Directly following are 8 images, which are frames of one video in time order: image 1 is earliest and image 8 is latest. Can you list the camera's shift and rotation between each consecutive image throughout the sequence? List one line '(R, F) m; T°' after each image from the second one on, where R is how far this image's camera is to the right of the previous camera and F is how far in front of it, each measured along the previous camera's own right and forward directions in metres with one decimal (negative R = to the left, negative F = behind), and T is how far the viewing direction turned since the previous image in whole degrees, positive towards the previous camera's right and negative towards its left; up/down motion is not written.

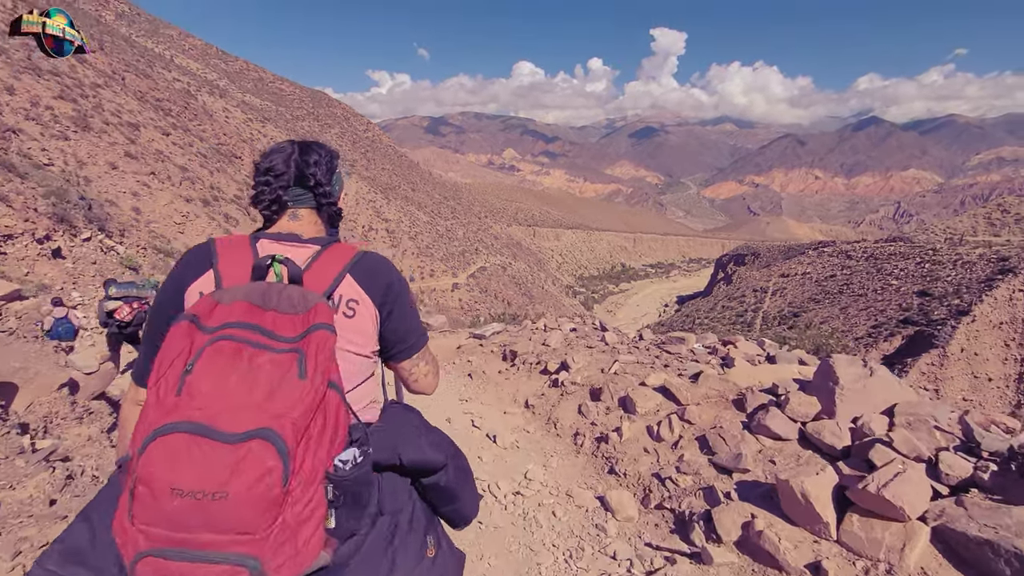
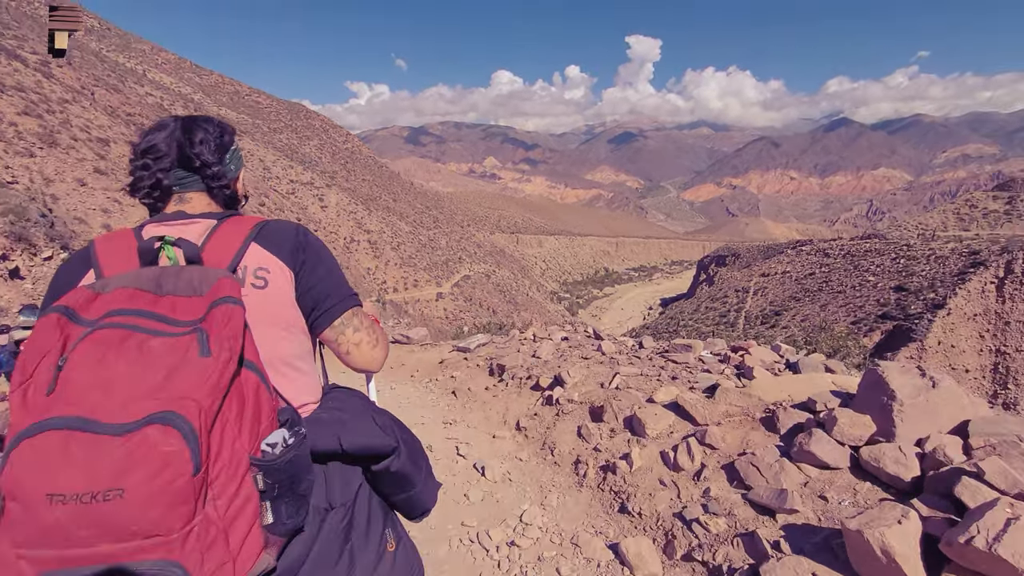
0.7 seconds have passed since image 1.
(0.0, +0.7) m; +2°
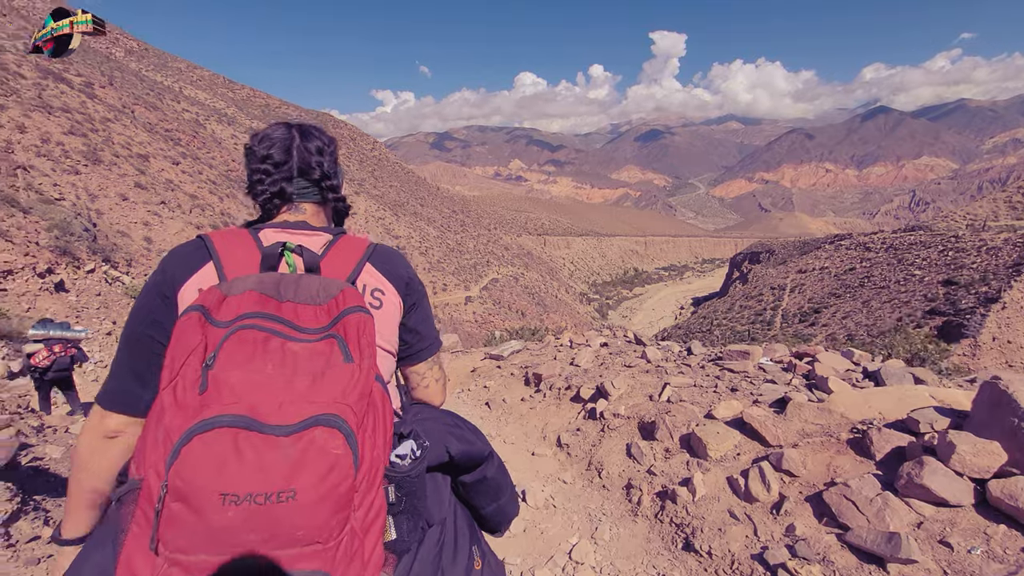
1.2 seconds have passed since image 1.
(-0.1, +0.4) m; -3°
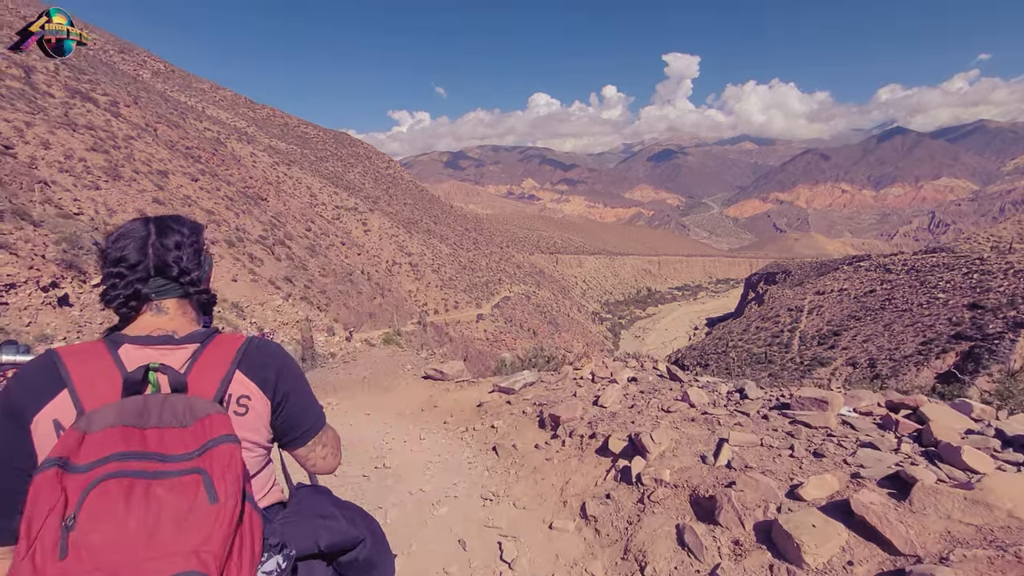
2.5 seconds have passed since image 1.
(0.0, +1.0) m; -1°
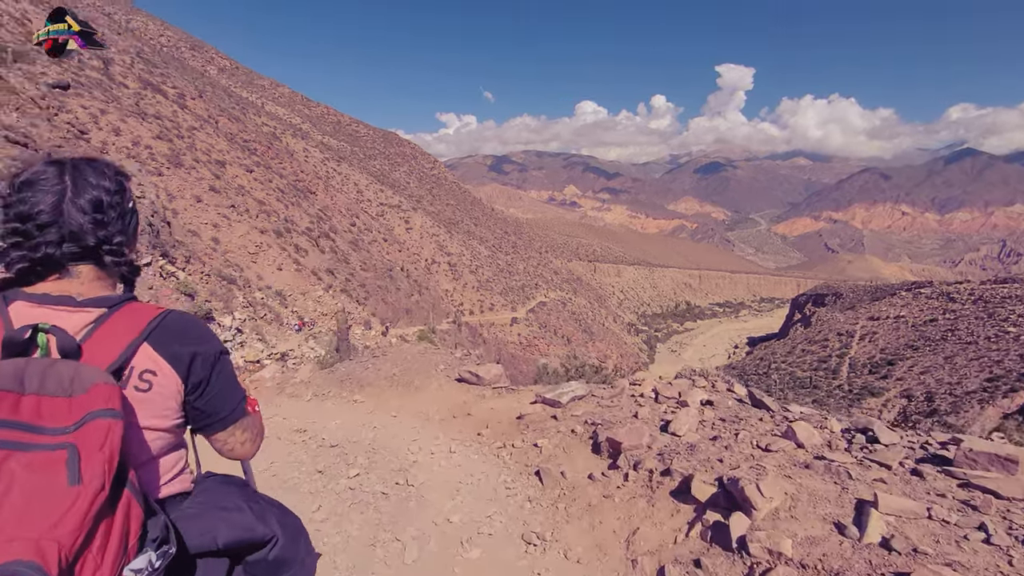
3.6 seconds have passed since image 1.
(-0.2, +0.9) m; -4°
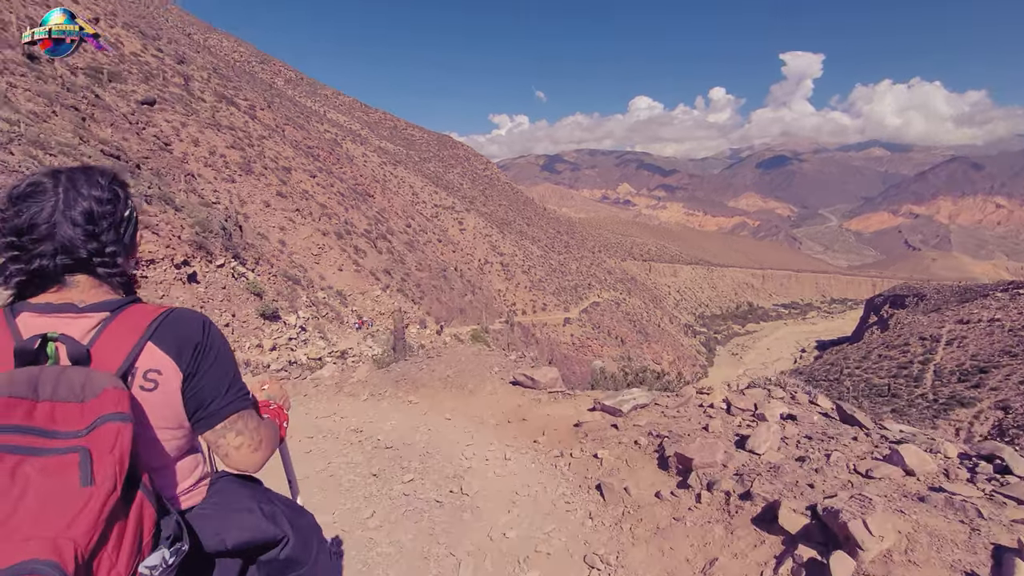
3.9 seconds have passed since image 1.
(-0.1, +0.2) m; -6°
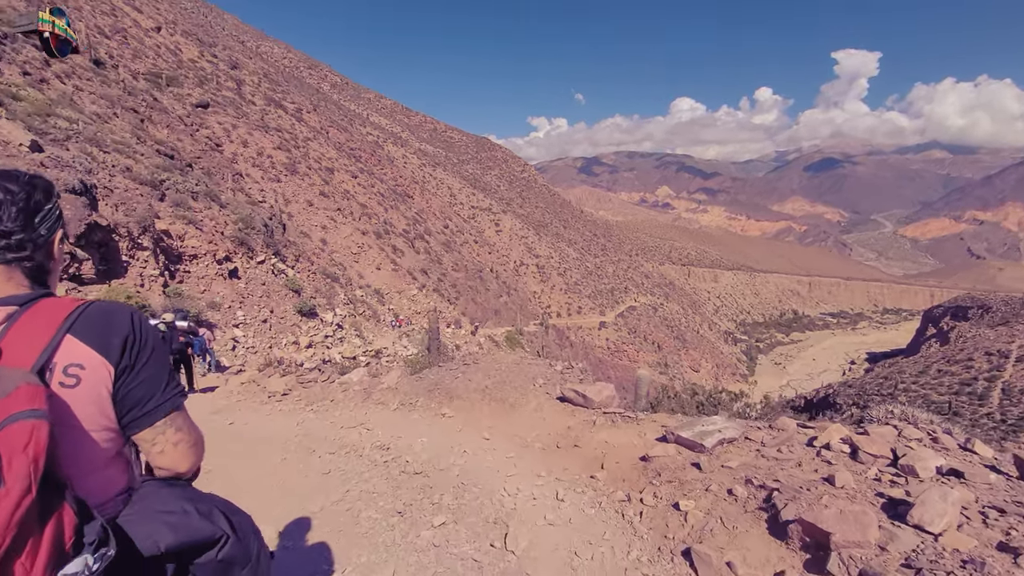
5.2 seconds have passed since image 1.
(-0.2, +1.0) m; -4°
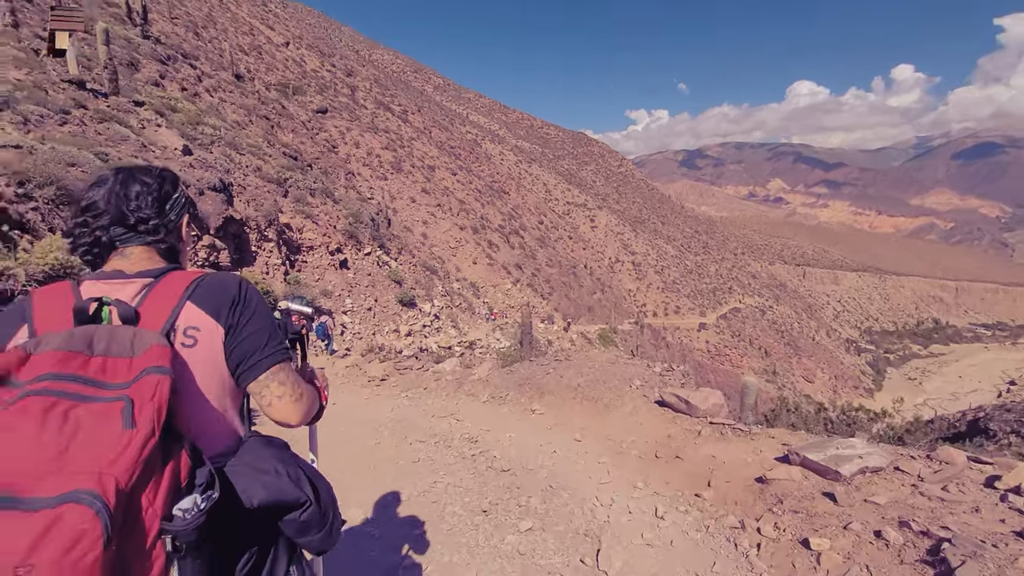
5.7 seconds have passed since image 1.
(0.0, +0.3) m; -11°
